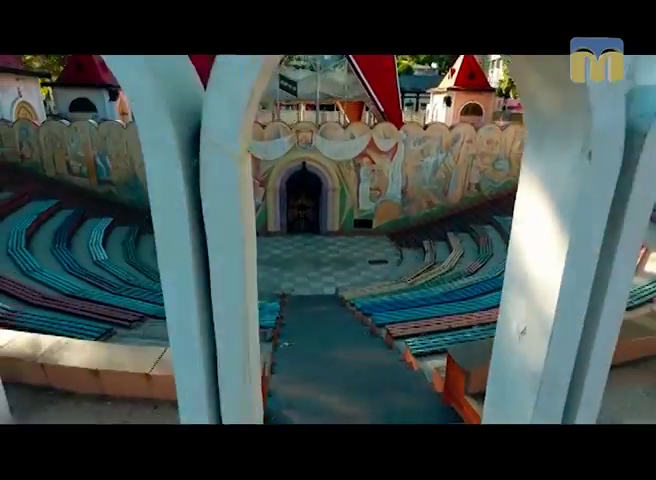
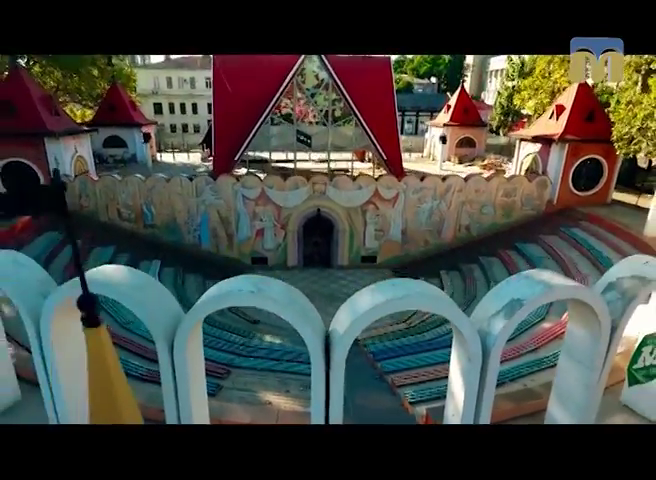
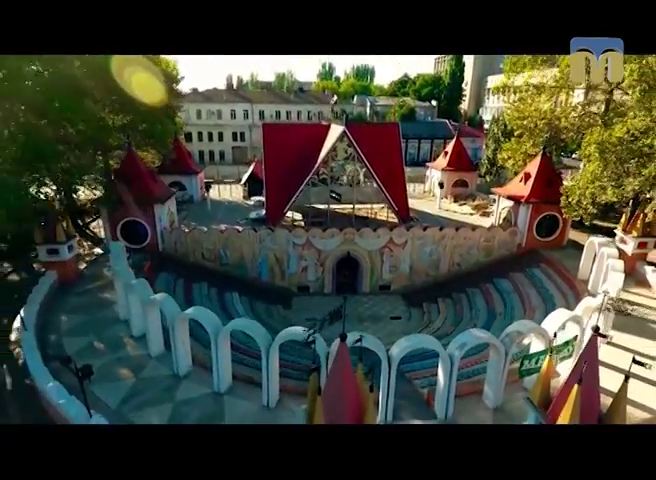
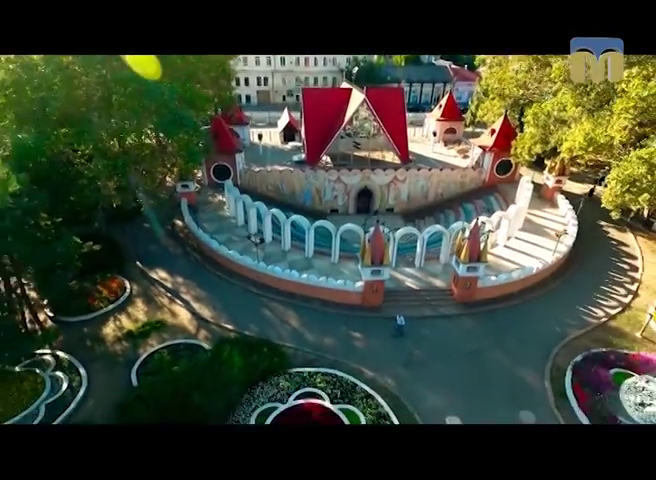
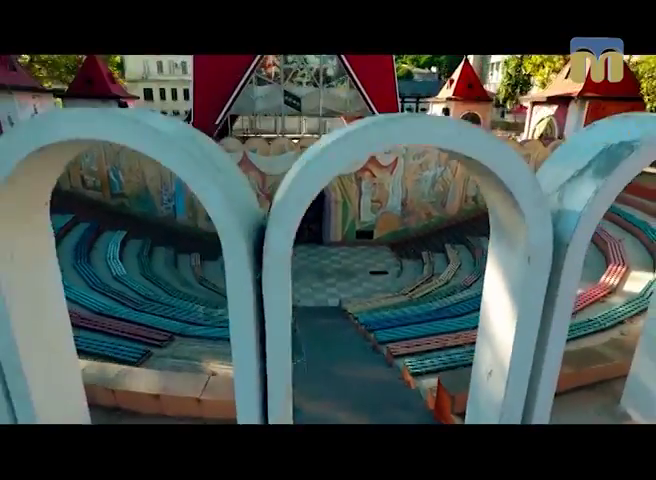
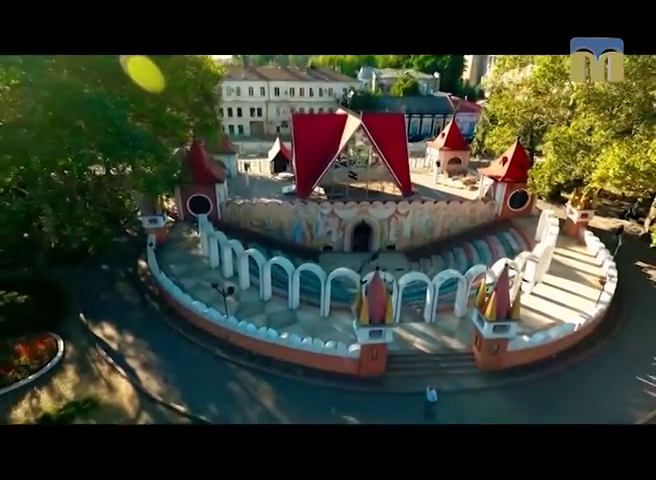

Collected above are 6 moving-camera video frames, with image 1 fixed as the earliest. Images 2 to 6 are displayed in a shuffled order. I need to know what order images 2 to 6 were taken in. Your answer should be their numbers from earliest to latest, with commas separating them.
5, 2, 3, 6, 4
